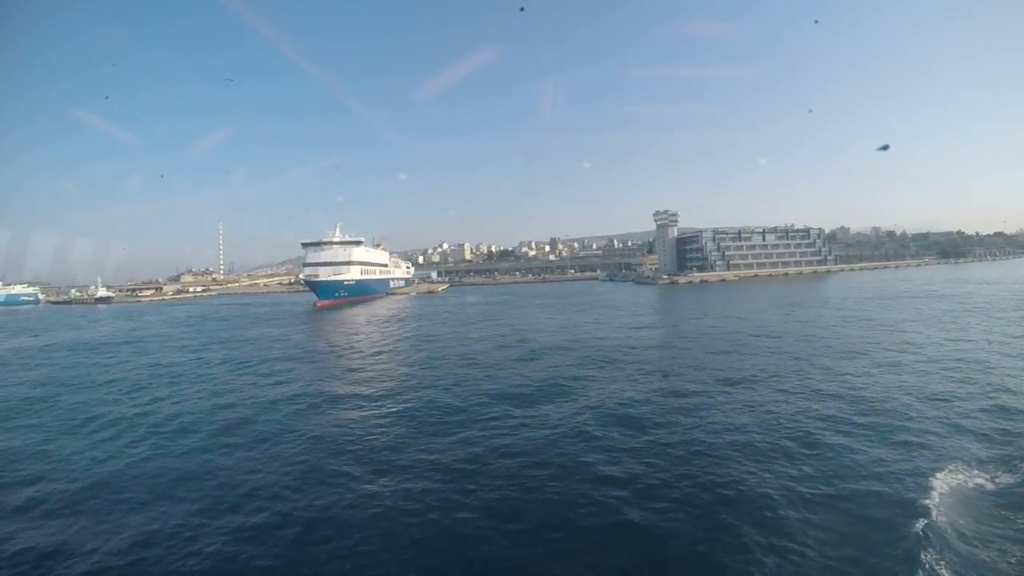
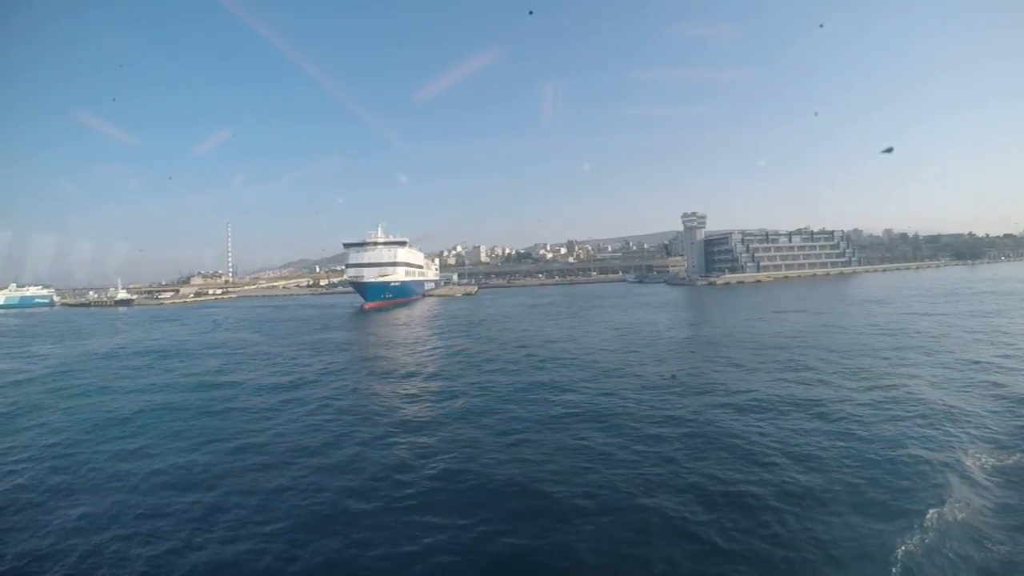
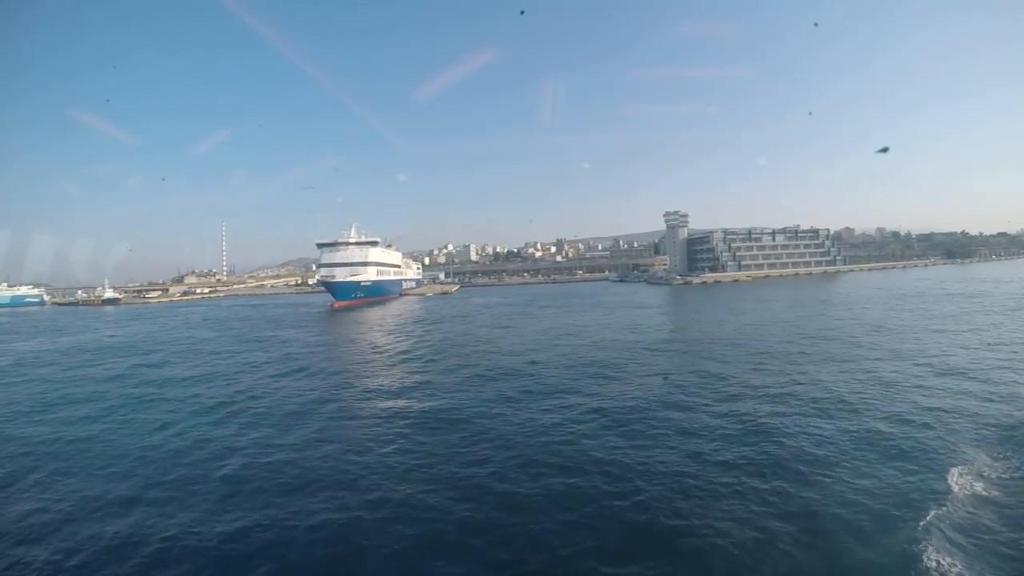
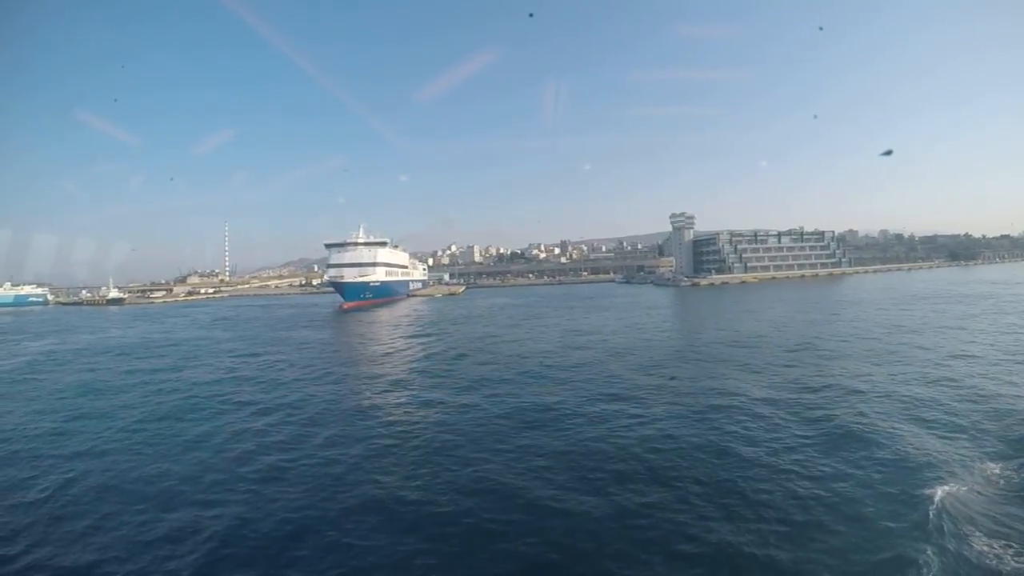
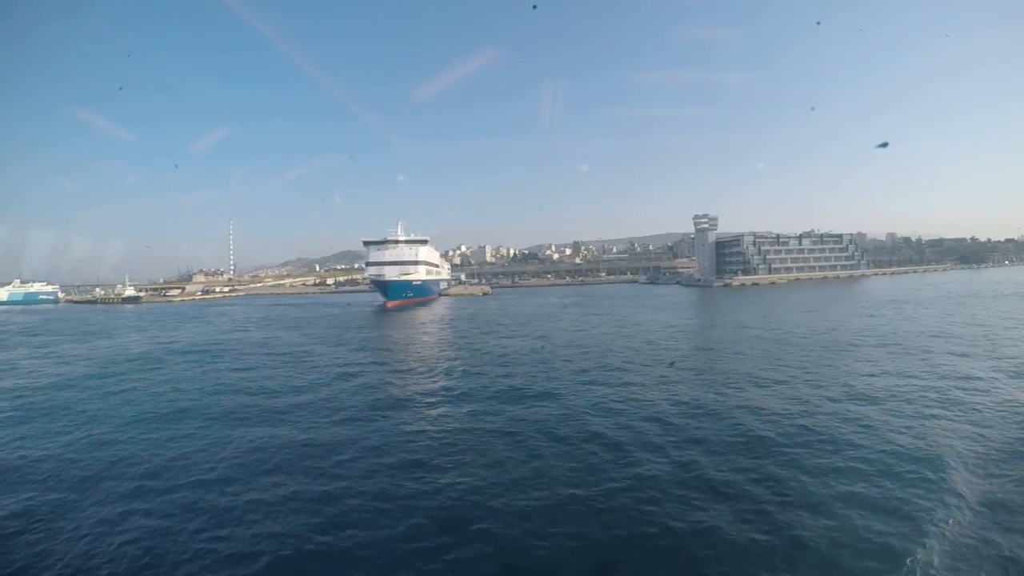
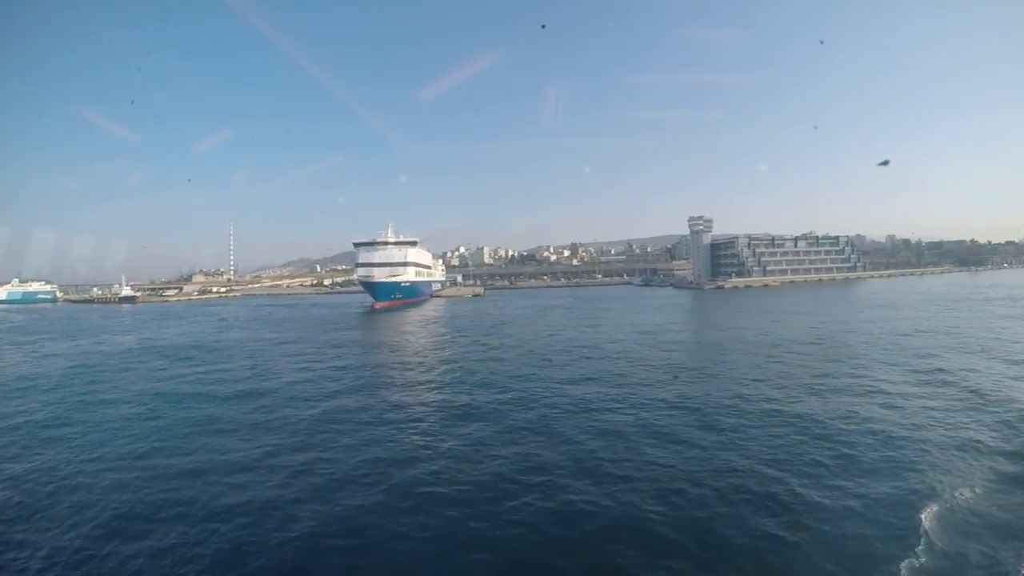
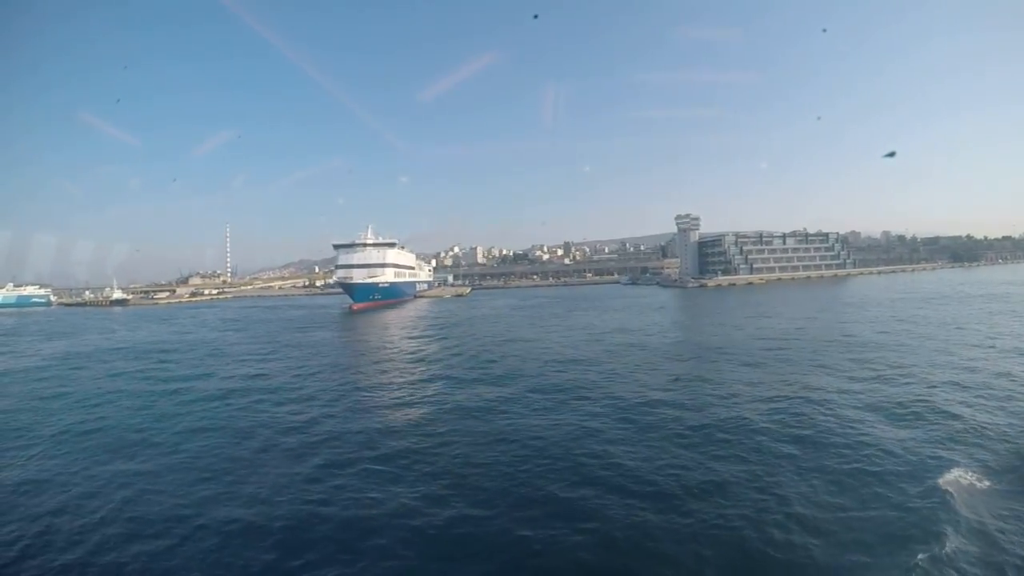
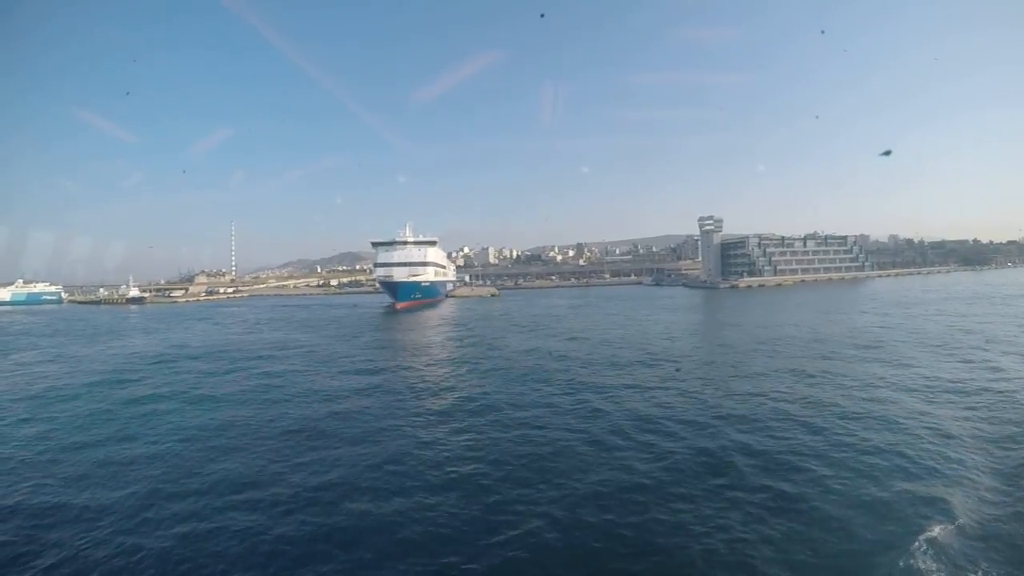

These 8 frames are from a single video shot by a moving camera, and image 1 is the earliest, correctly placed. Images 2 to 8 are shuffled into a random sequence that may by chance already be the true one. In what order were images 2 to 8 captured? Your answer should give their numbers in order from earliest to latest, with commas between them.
3, 4, 7, 2, 6, 5, 8
